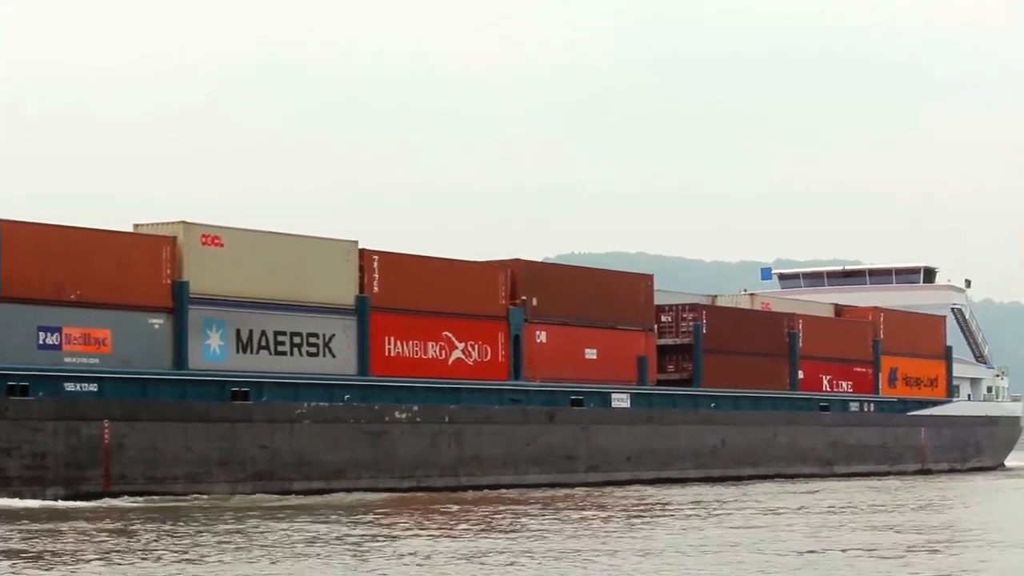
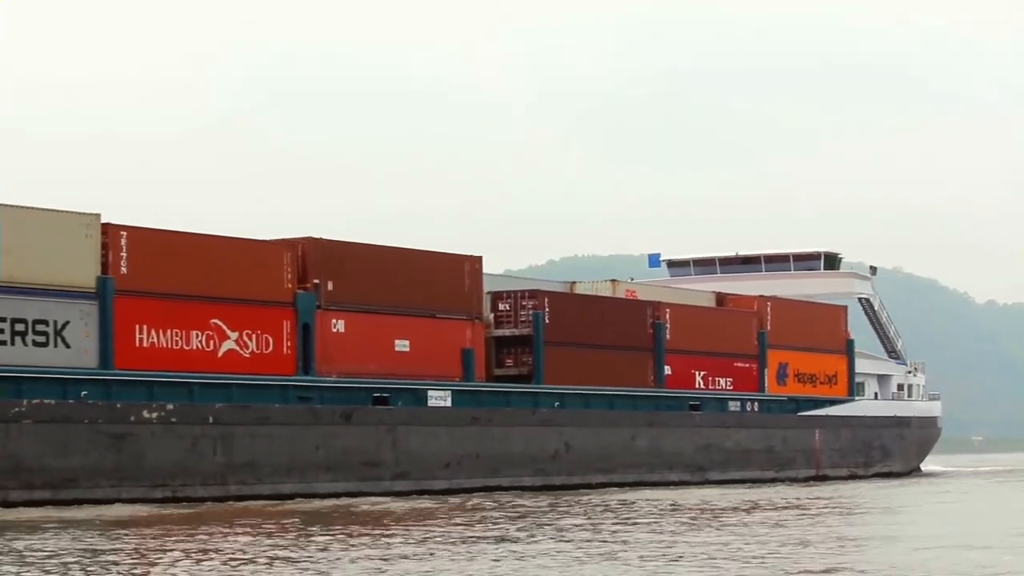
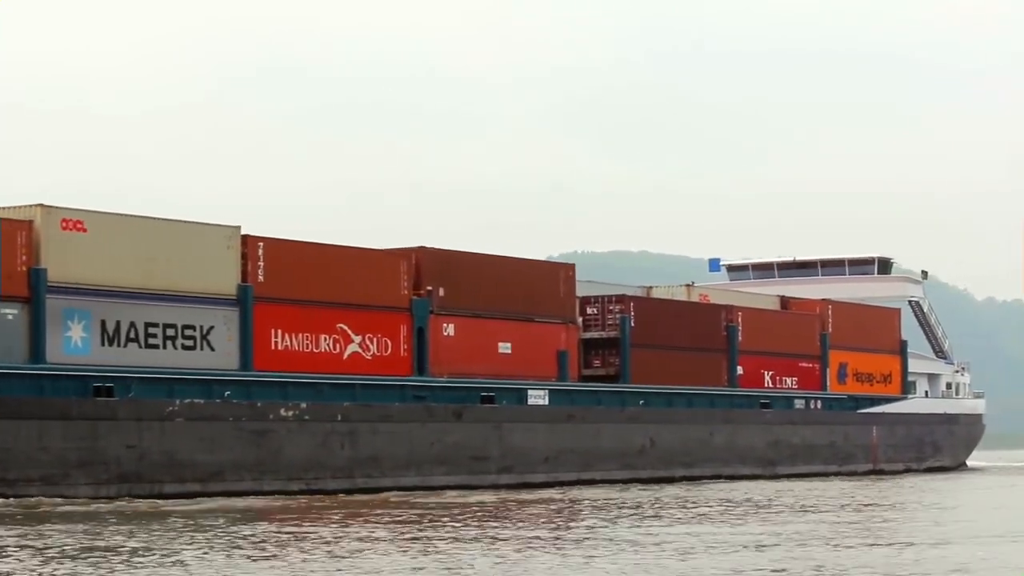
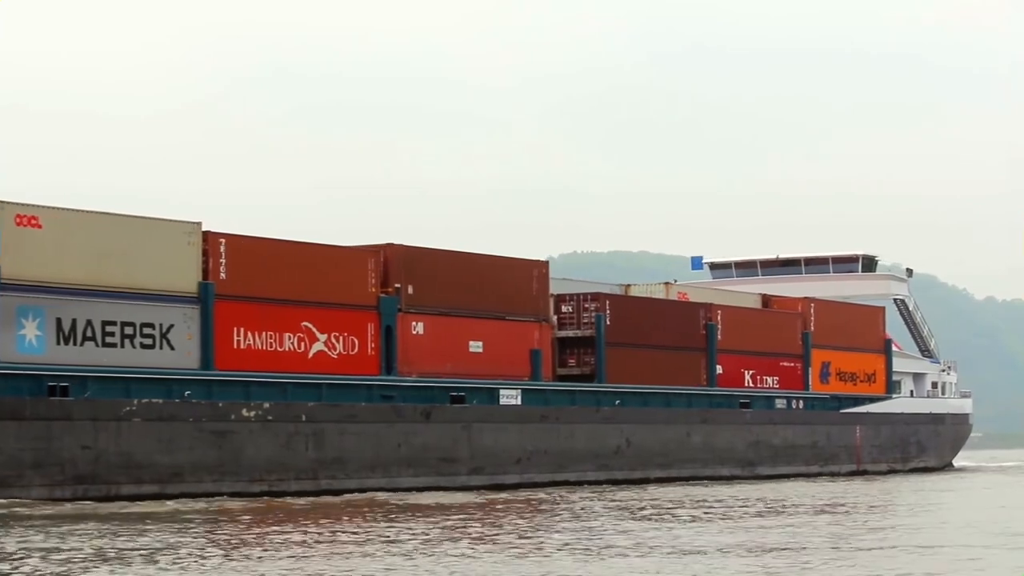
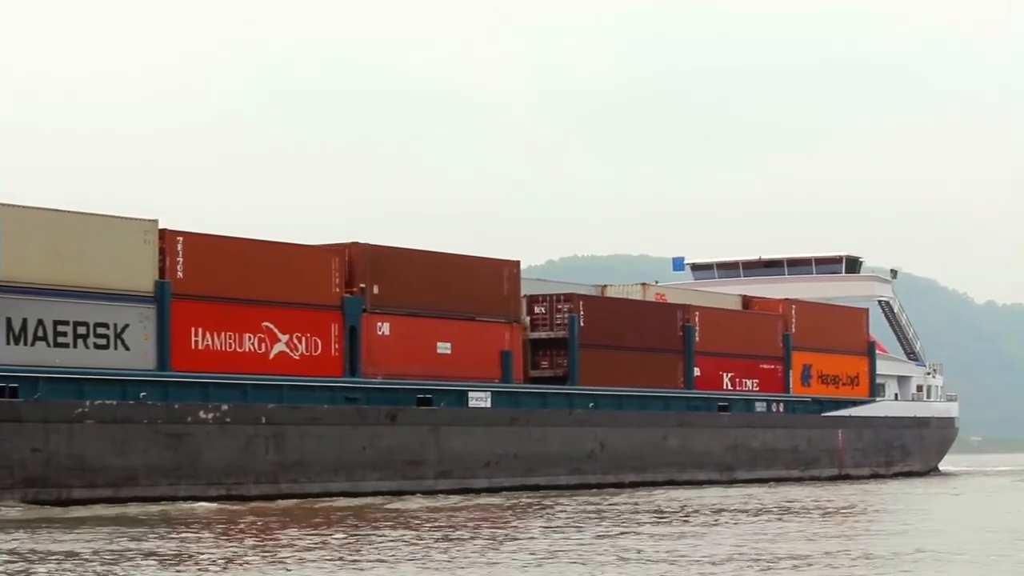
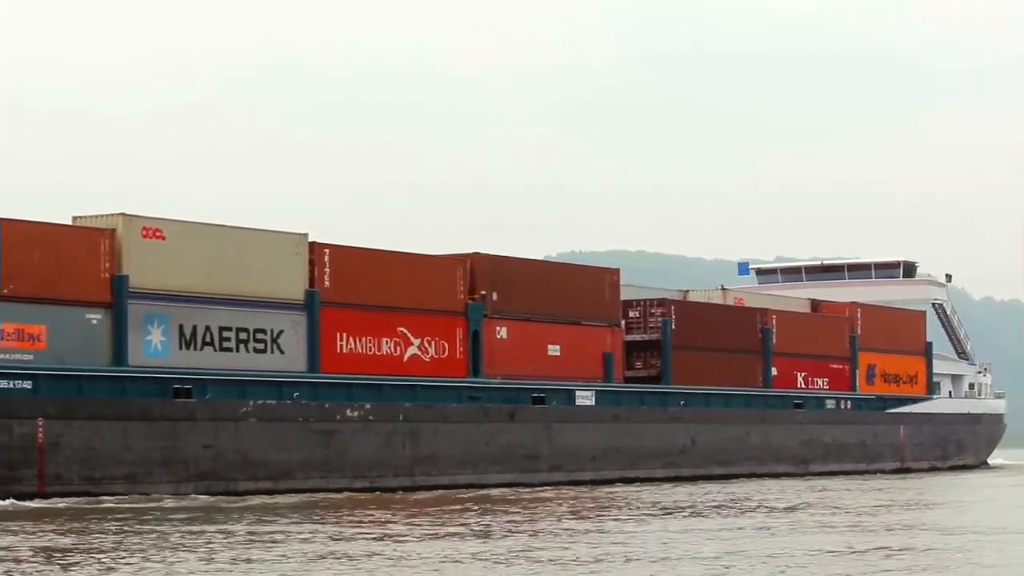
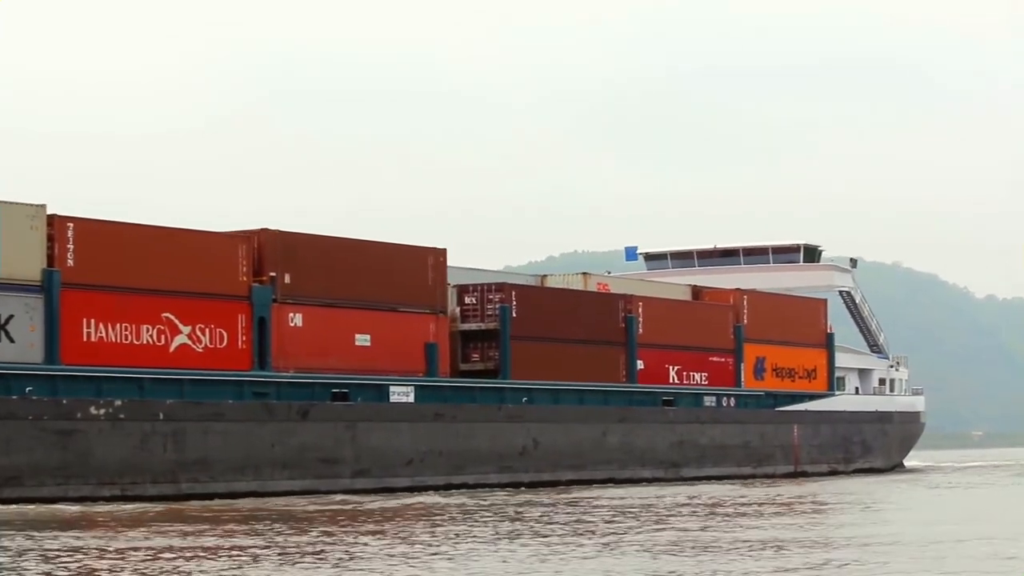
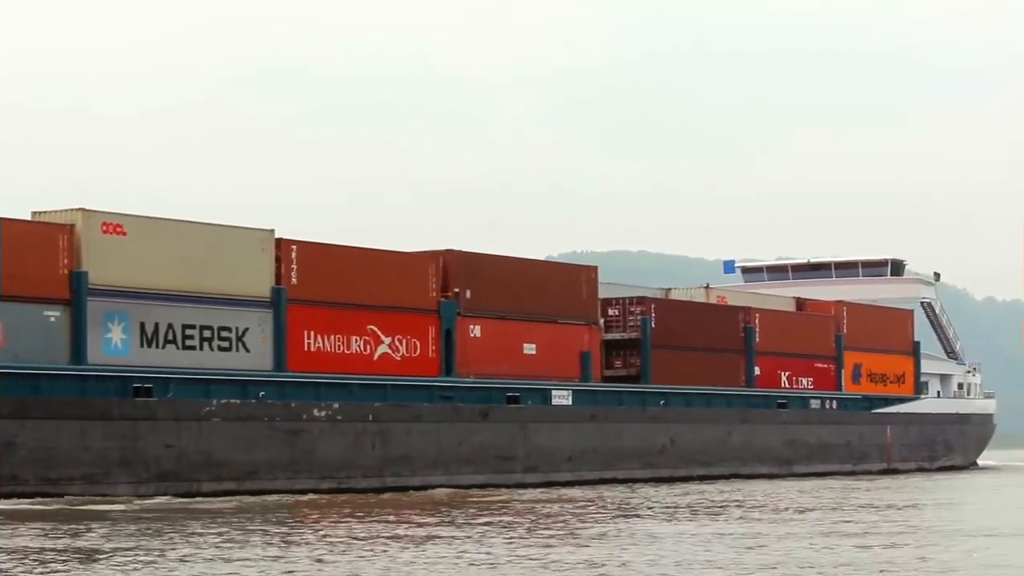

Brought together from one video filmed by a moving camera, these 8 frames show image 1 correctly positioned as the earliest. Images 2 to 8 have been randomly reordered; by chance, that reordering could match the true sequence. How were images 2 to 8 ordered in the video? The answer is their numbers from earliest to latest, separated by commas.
6, 8, 3, 4, 5, 2, 7
